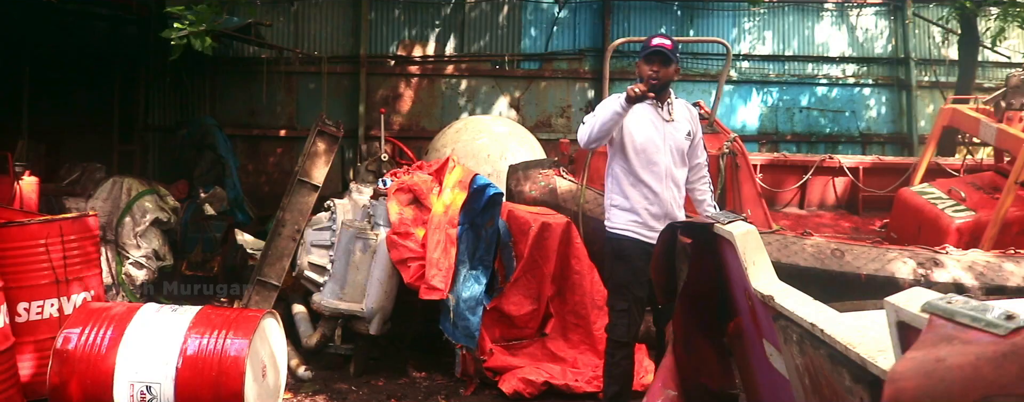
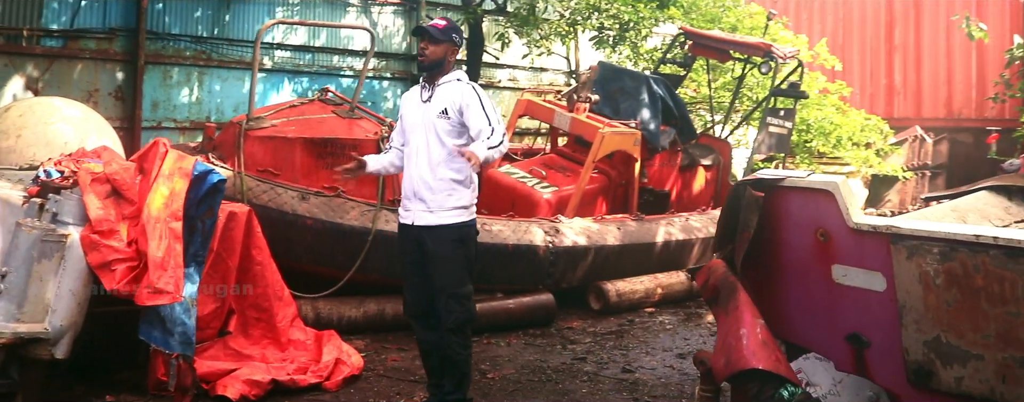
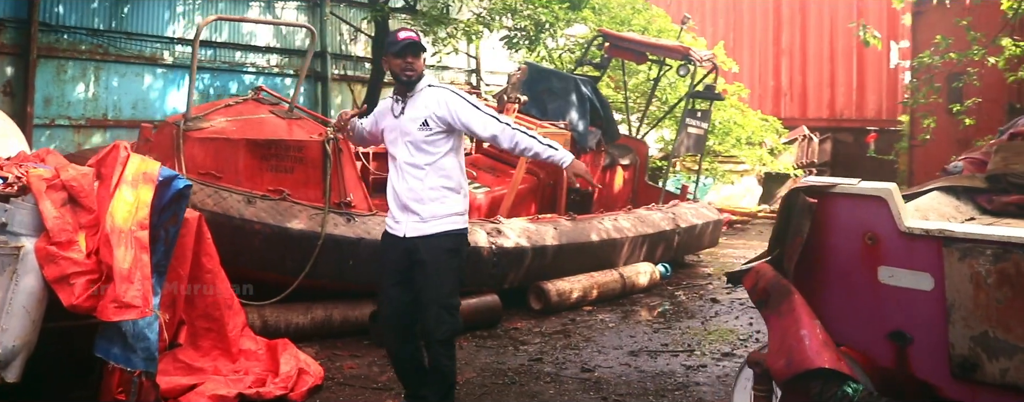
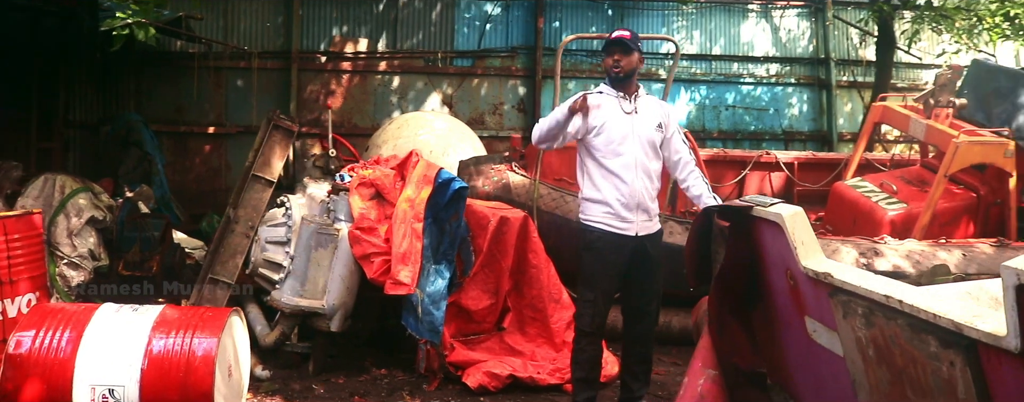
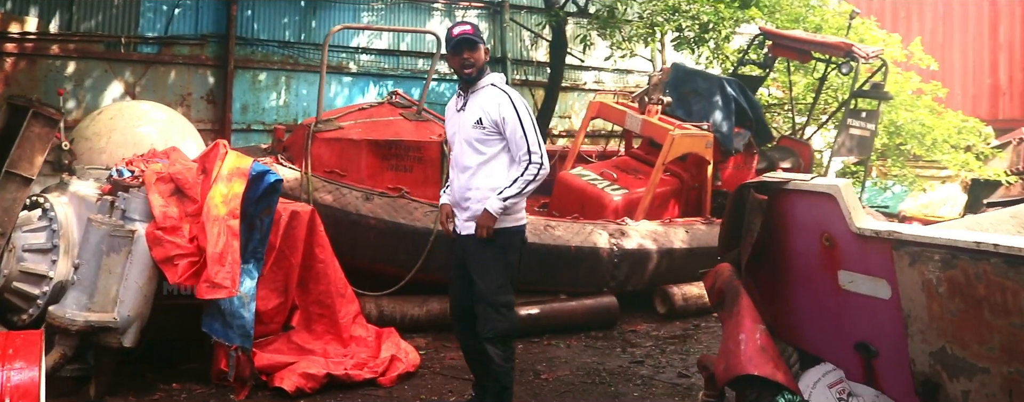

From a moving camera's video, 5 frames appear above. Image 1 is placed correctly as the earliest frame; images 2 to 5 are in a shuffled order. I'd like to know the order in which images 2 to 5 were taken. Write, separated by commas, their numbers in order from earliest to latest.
4, 5, 2, 3
